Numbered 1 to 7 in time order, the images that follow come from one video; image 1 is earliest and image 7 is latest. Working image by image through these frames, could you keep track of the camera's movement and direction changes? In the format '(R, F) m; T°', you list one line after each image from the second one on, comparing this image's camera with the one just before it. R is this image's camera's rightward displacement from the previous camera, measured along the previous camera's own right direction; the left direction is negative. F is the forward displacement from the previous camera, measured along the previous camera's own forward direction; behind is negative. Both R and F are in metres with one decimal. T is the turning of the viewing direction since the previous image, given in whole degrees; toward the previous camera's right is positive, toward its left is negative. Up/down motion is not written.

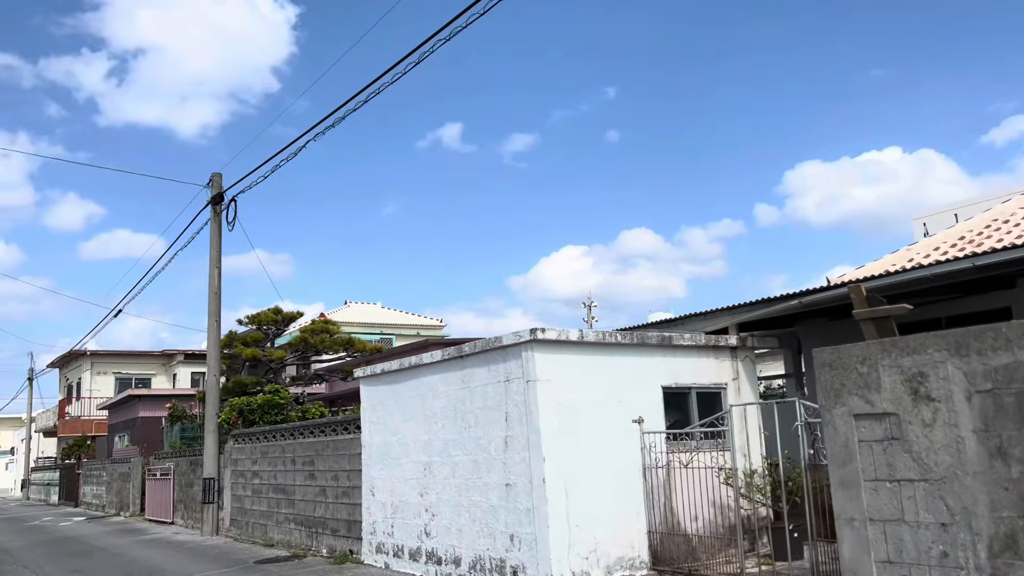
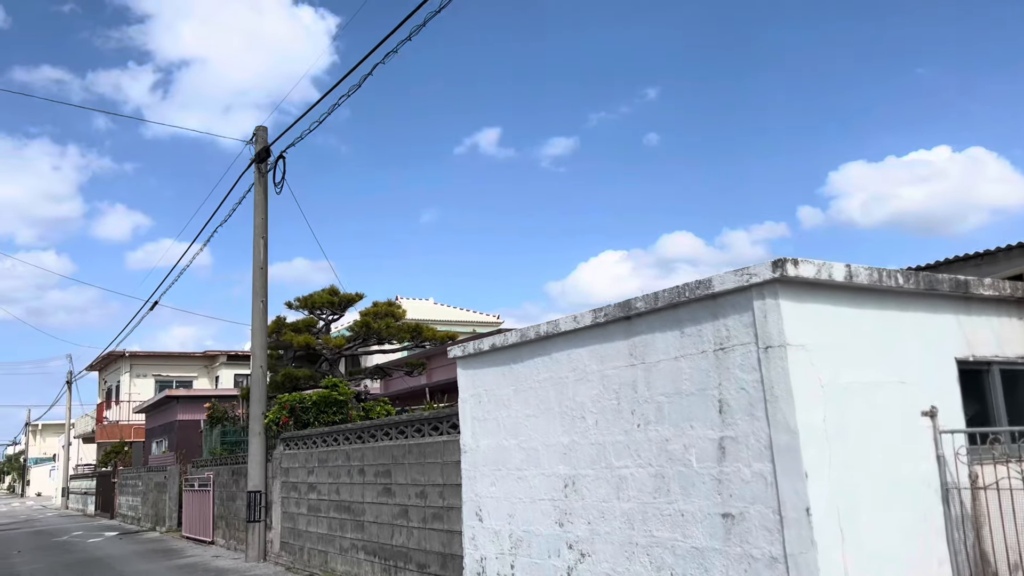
(-1.0, +2.8) m; -3°
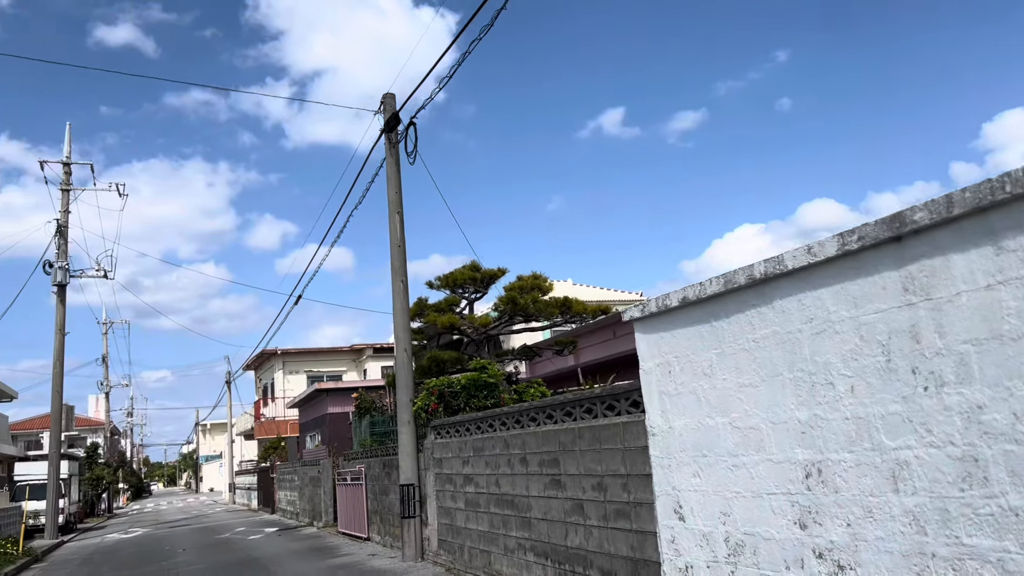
(-0.4, +1.4) m; -9°
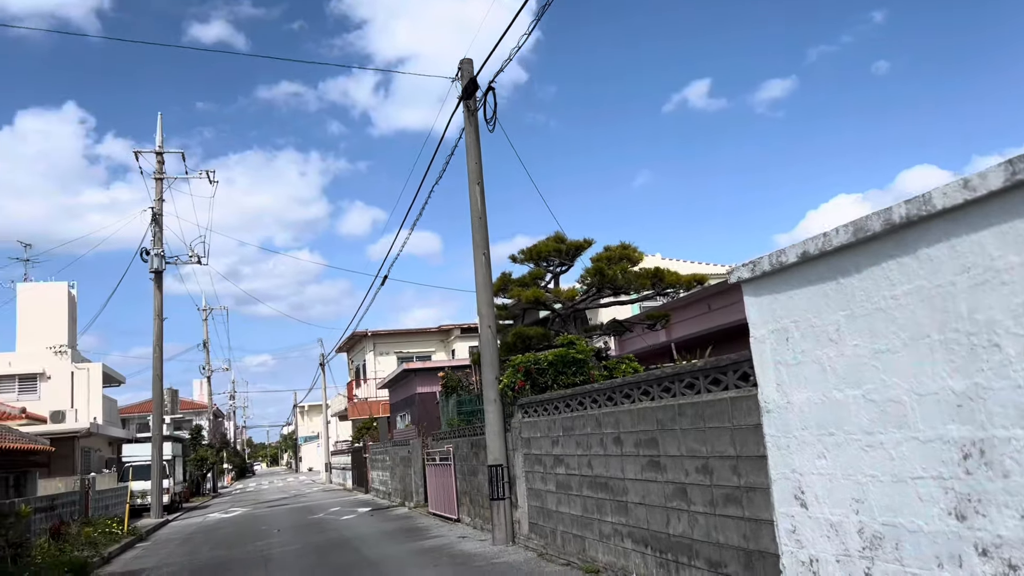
(0.0, +0.6) m; -6°
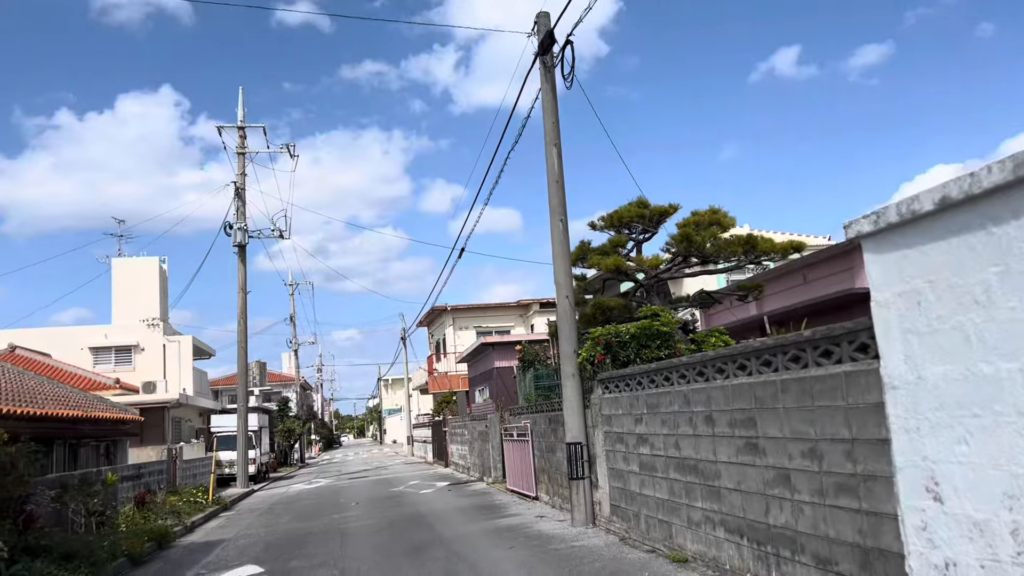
(0.0, +0.6) m; -6°
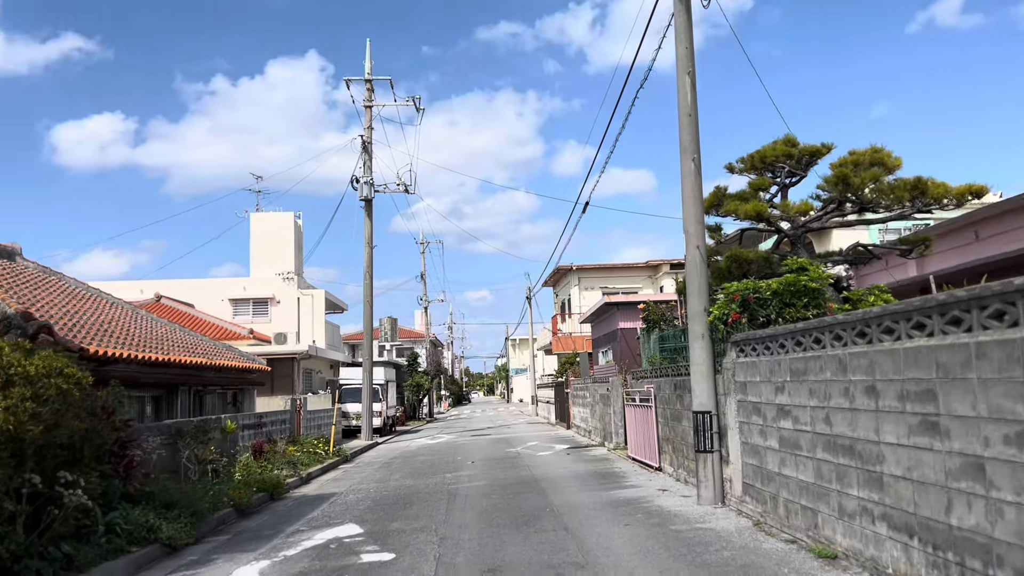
(+0.1, +1.0) m; -9°
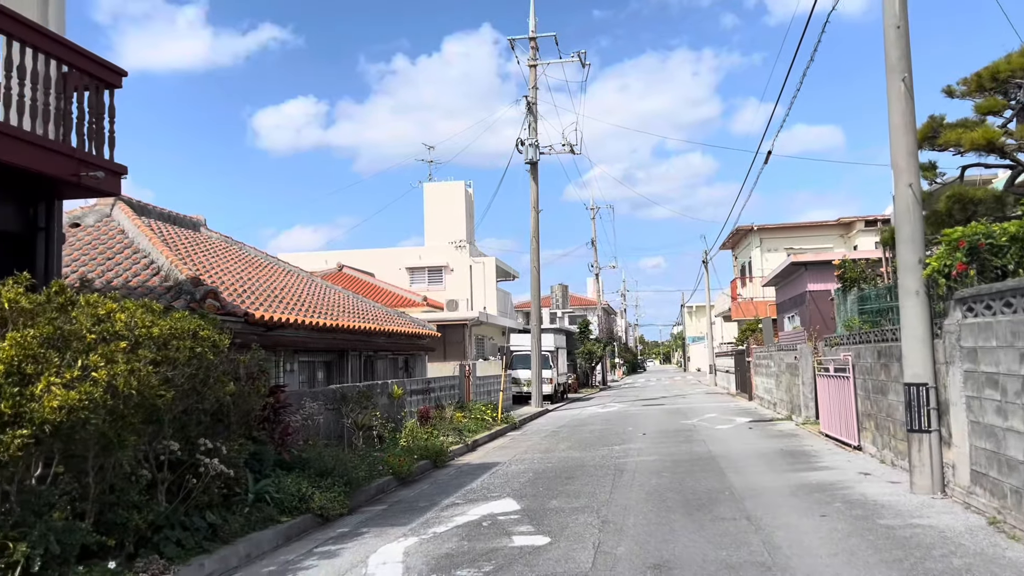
(+0.1, +0.9) m; -12°
